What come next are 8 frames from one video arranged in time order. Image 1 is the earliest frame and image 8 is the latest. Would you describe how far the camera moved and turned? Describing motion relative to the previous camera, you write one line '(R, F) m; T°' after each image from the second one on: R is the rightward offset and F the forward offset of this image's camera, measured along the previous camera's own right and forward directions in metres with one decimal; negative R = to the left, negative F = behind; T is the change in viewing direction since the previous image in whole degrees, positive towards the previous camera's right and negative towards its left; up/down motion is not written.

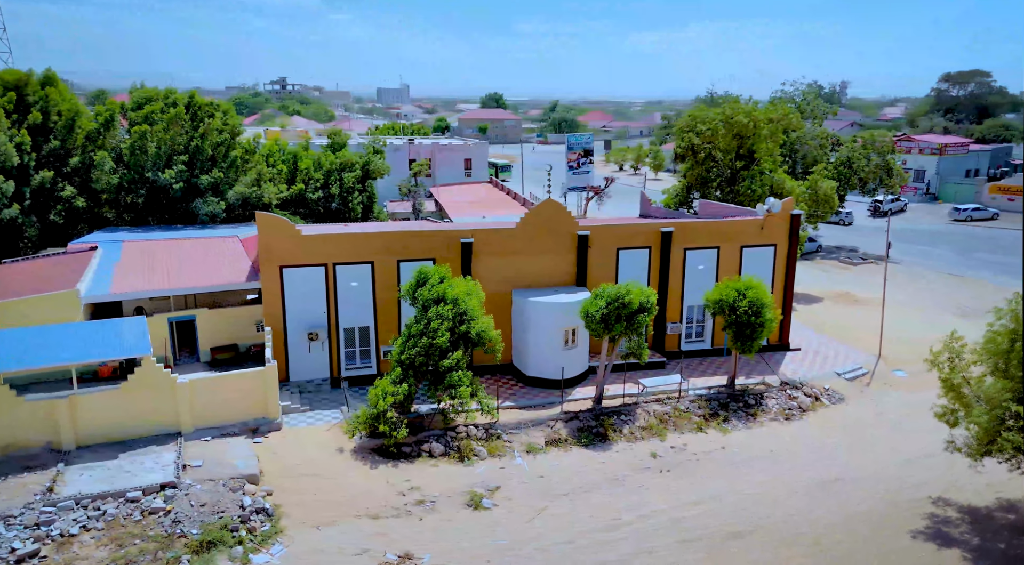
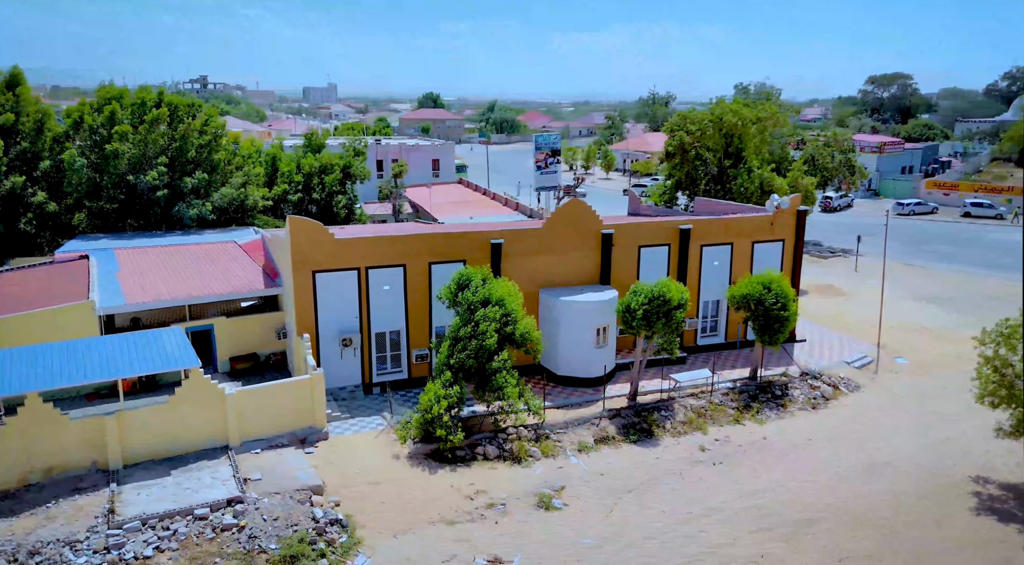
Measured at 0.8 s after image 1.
(-3.3, +0.1) m; +6°
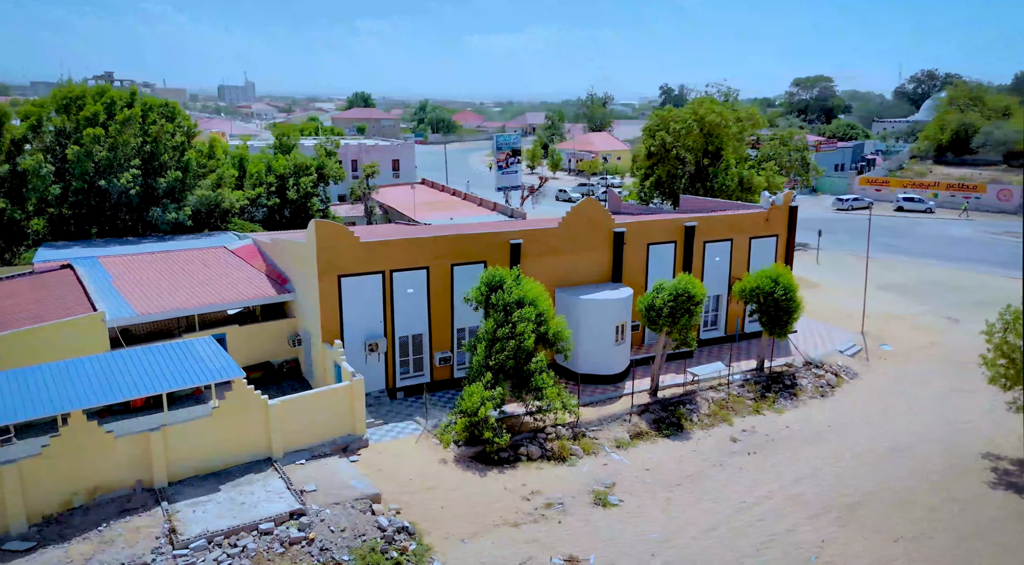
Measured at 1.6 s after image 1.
(-3.1, +0.1) m; +6°
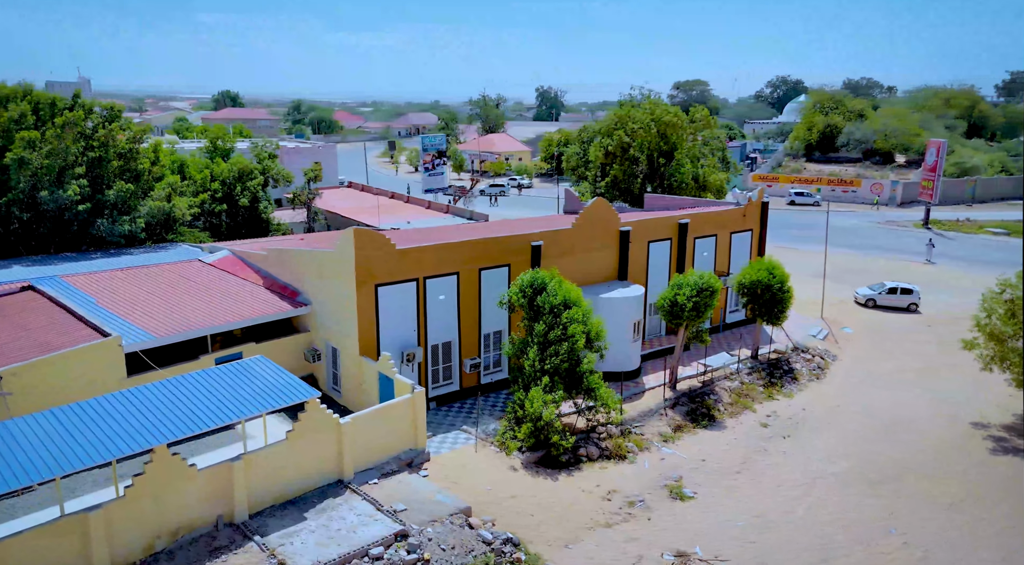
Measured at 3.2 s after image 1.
(-5.0, +0.6) m; +10°
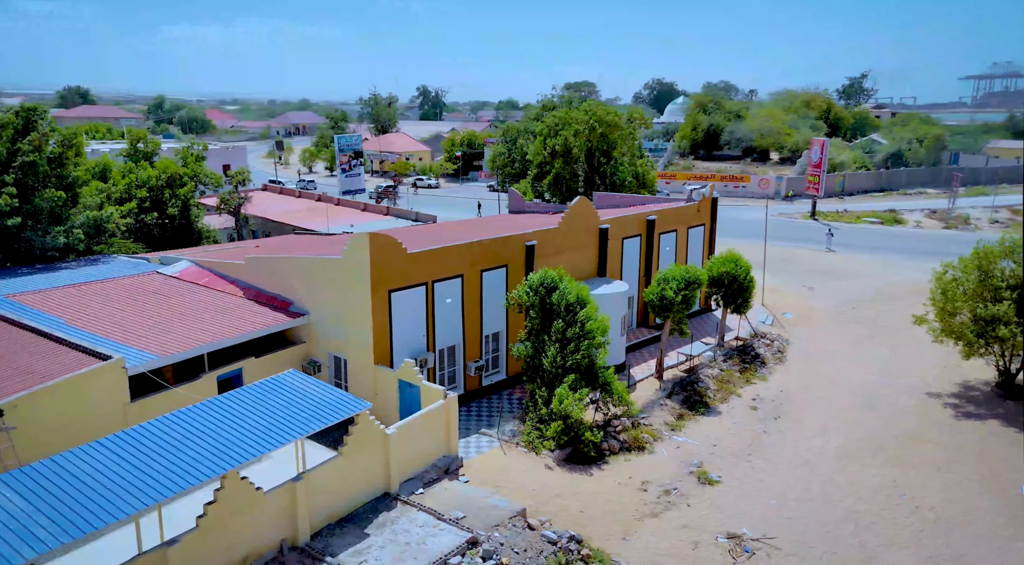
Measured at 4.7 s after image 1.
(-3.9, +0.4) m; +10°
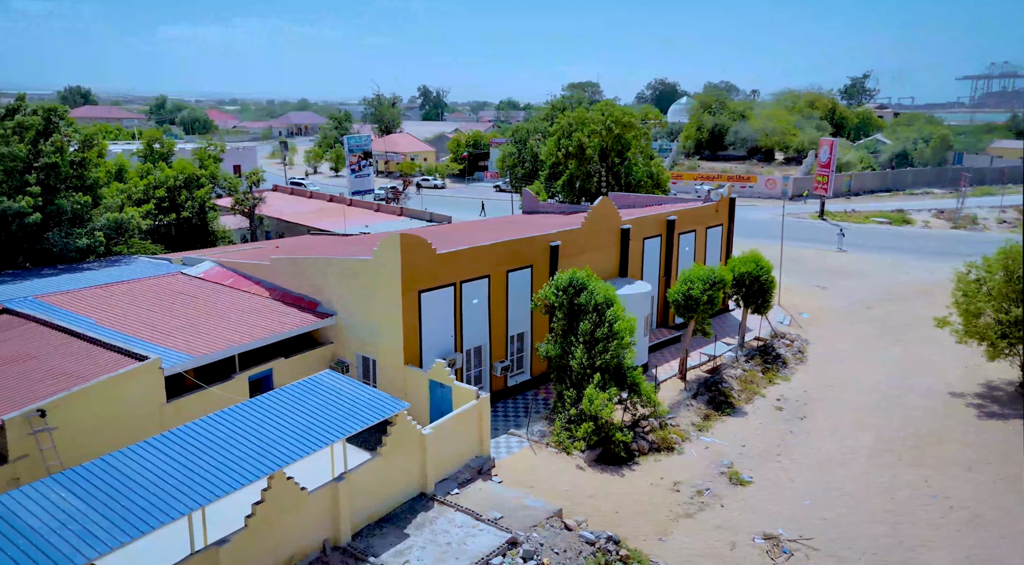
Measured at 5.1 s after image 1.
(-0.8, 0.0) m; 0°
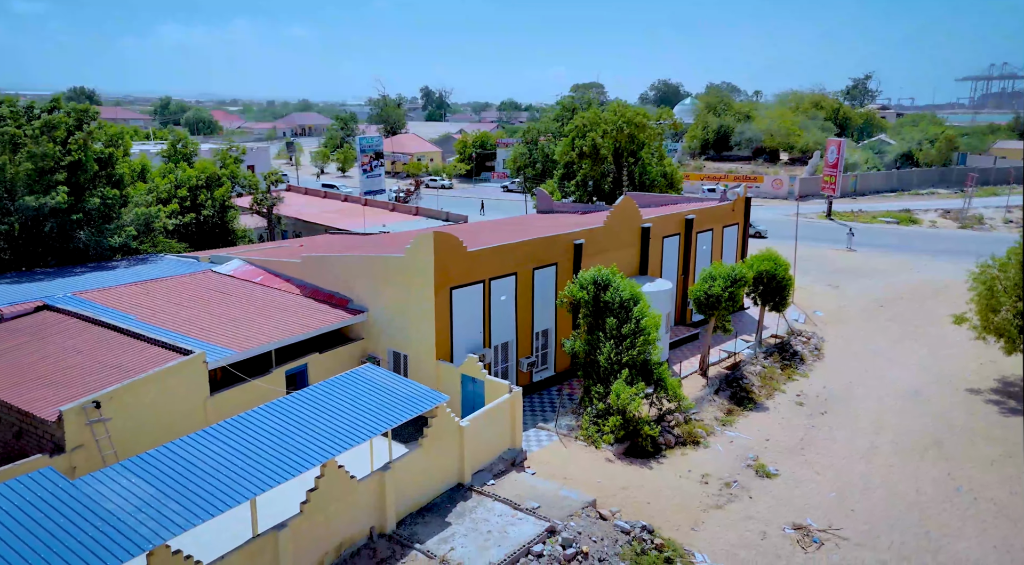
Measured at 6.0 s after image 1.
(-0.8, -0.4) m; 0°
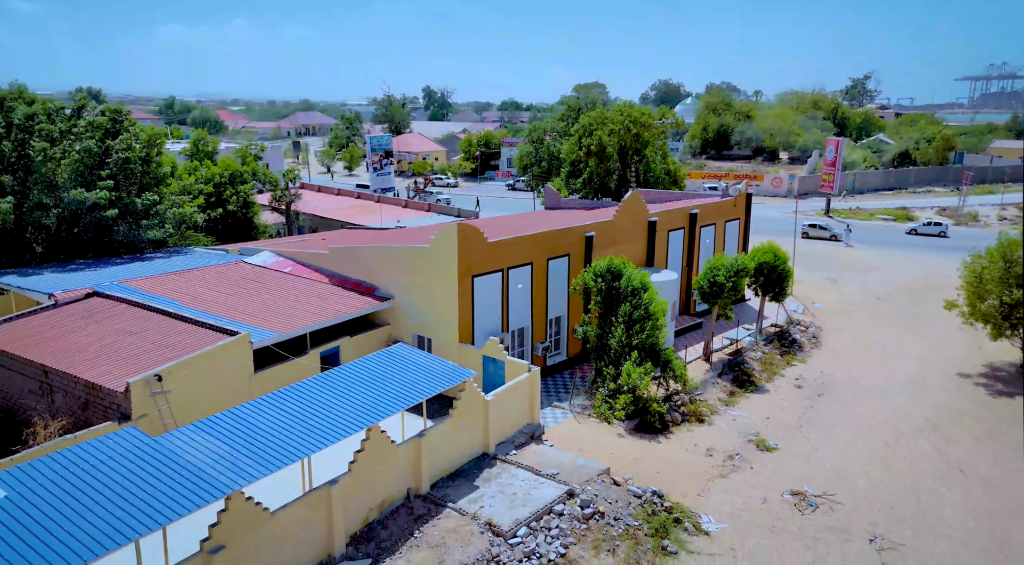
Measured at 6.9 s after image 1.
(-0.5, -1.5) m; 0°
